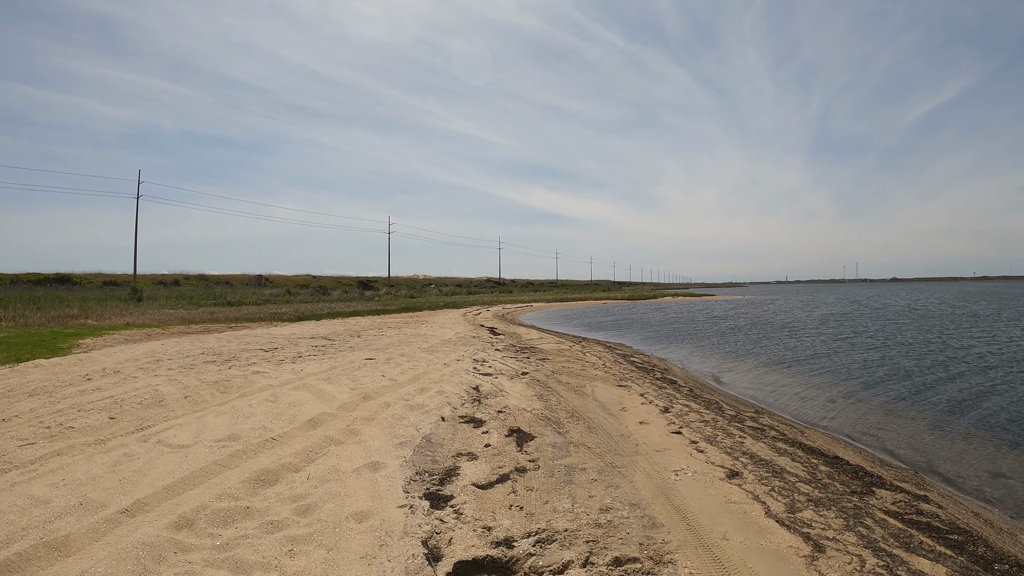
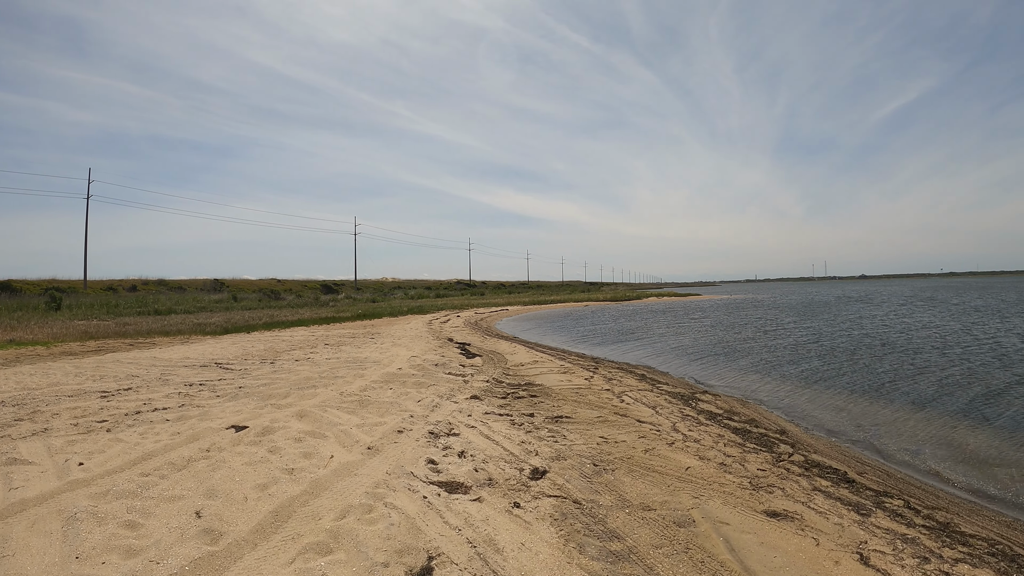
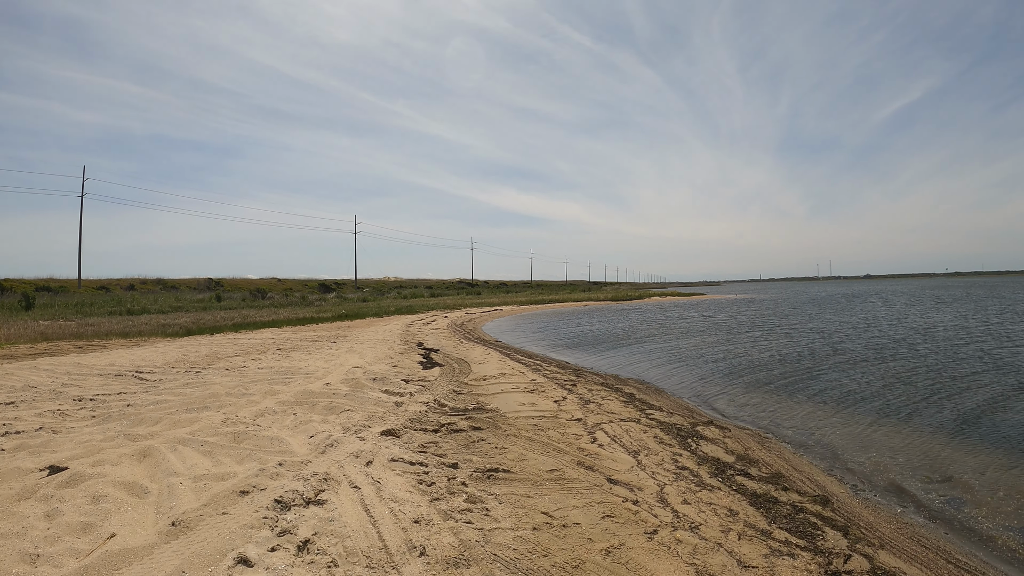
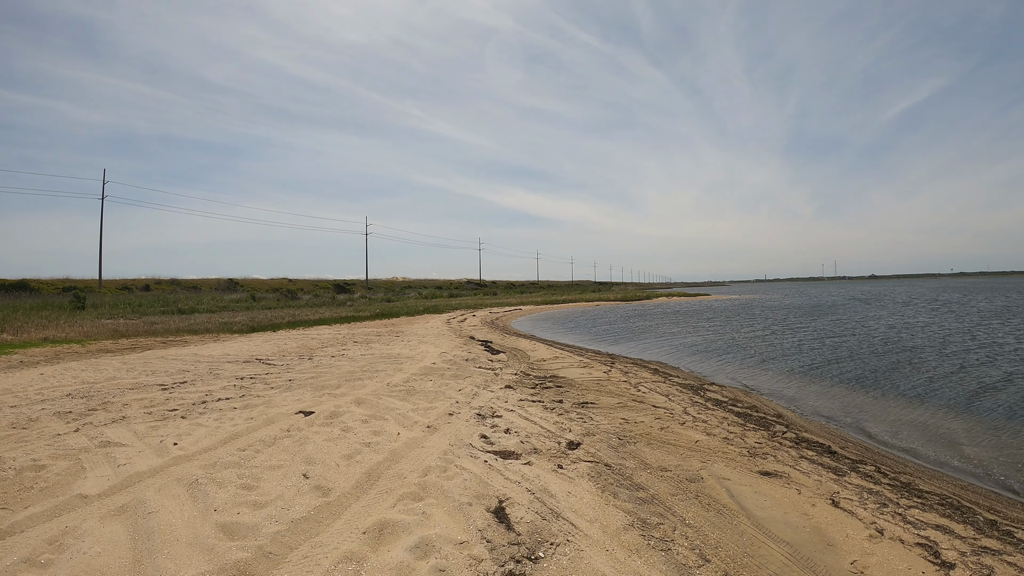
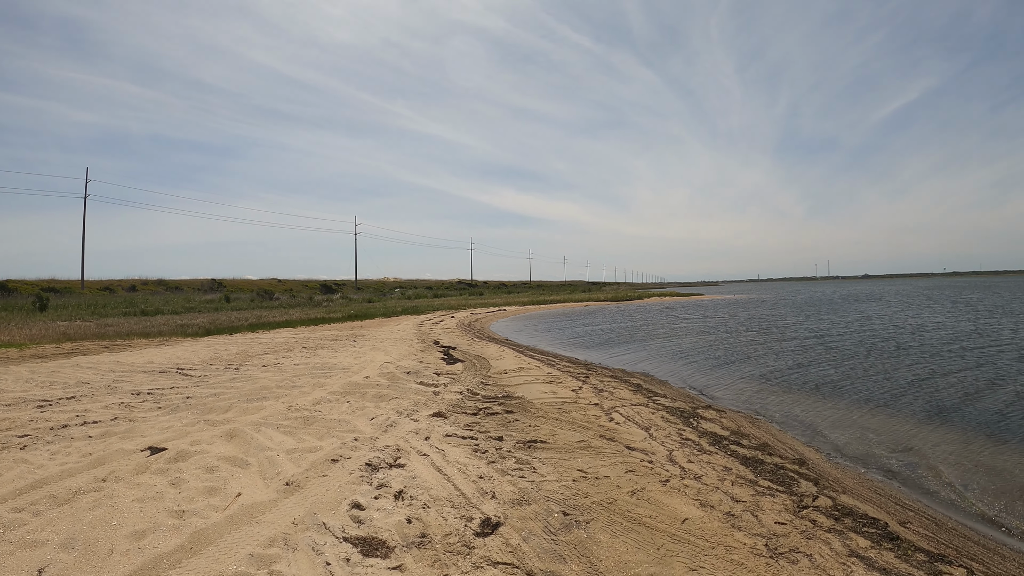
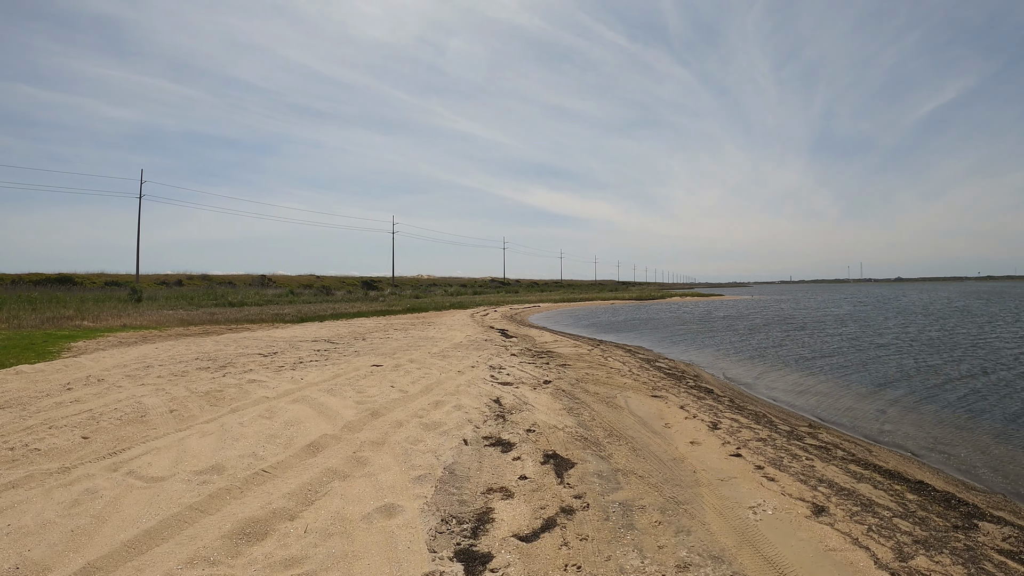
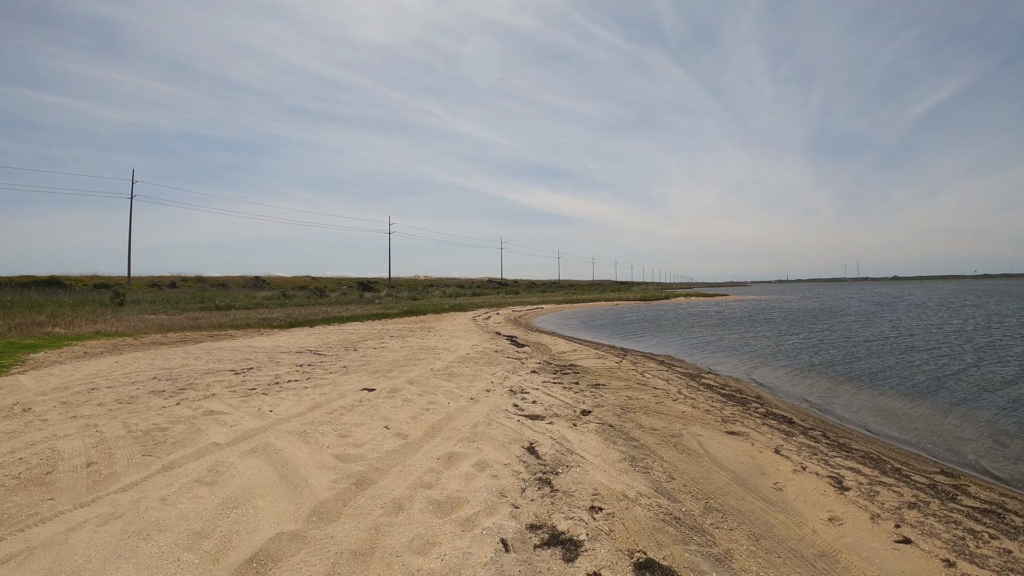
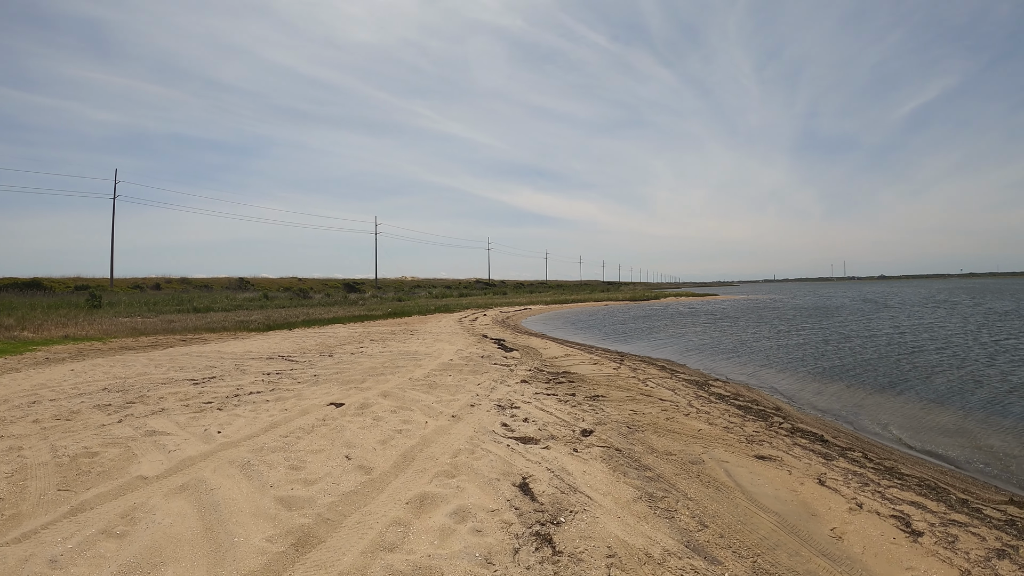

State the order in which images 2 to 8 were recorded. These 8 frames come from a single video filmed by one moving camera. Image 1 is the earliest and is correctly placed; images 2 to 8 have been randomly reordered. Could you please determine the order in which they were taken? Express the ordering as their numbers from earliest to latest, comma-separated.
6, 7, 8, 4, 2, 5, 3
